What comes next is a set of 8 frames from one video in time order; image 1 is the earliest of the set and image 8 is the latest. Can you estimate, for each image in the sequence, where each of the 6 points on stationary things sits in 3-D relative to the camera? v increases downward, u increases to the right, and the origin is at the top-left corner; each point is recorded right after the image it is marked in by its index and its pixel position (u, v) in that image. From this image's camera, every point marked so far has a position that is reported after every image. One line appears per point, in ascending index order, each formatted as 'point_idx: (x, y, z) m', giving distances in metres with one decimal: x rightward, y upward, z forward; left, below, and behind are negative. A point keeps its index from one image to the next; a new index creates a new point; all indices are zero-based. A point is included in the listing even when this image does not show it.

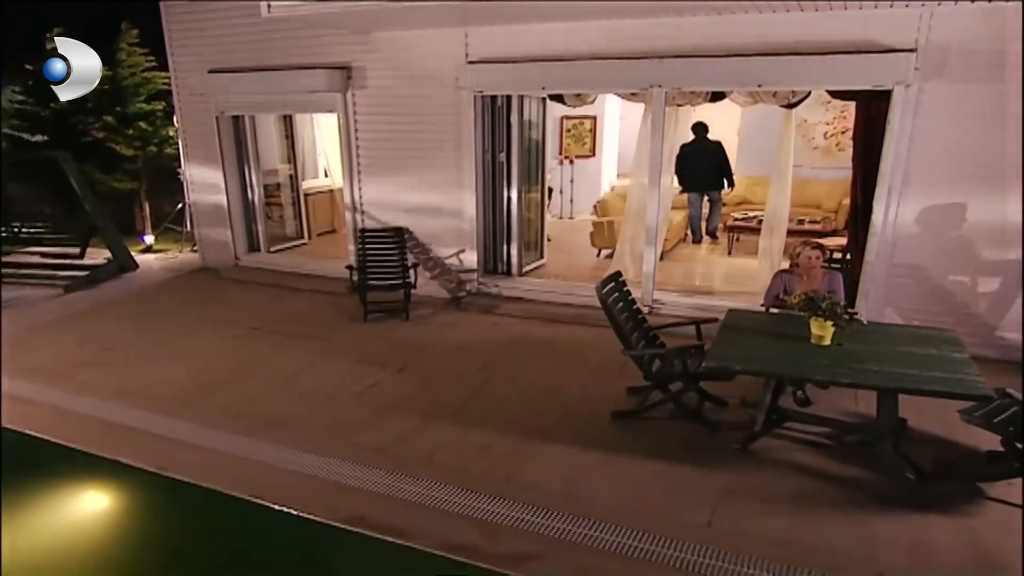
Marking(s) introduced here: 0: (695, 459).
0: (+0.9, -0.8, +4.2) m
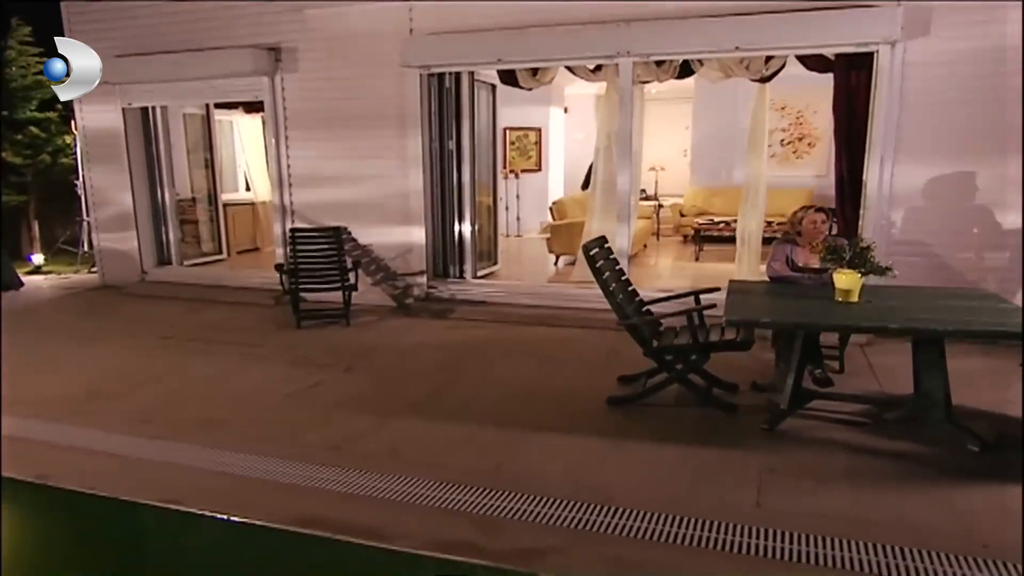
0: (+0.8, -0.6, +3.5) m
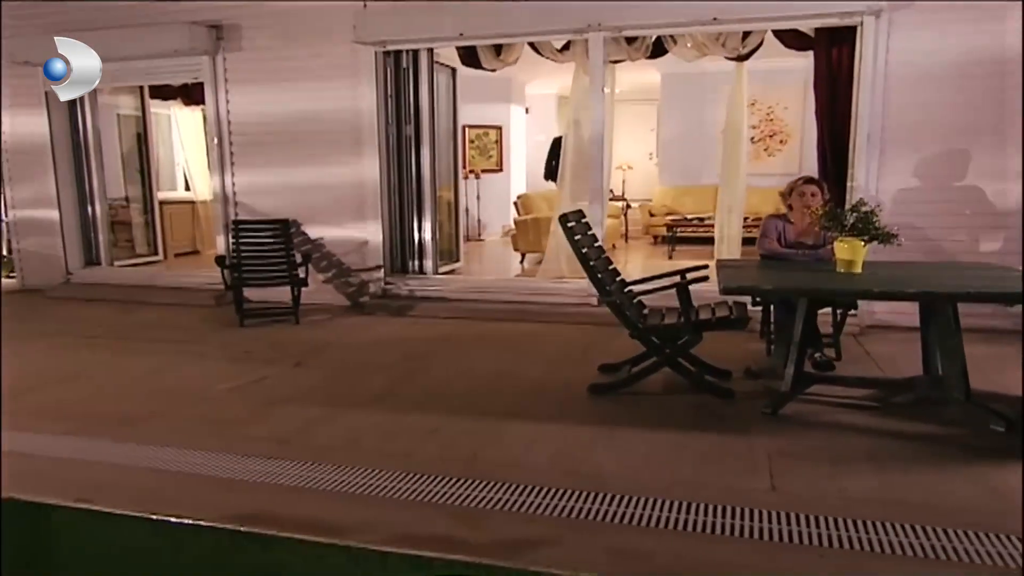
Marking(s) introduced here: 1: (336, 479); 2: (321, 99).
0: (+0.7, -0.4, +3.1) m
1: (-0.5, -0.5, +2.5) m
2: (-1.2, +1.2, +5.4) m
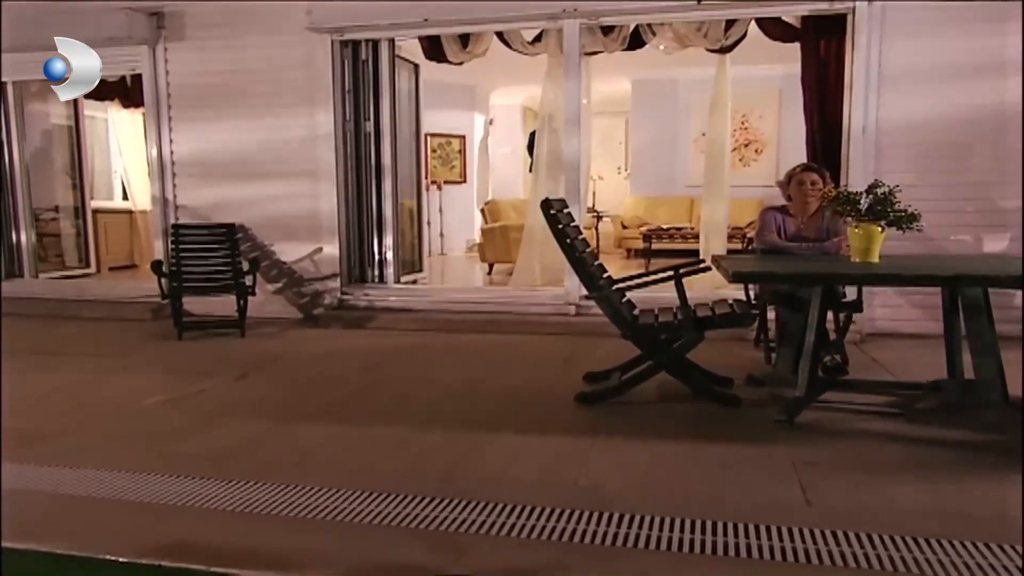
0: (+0.6, -0.4, +2.7) m
1: (-0.5, -0.5, +2.0) m
2: (-1.3, +1.1, +5.0) m
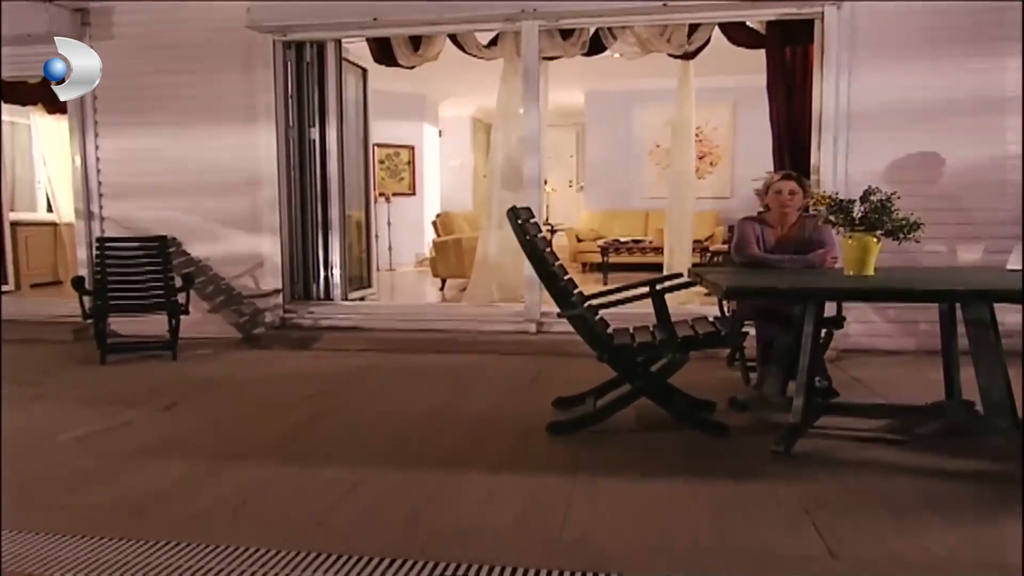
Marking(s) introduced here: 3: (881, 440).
0: (+0.6, -0.5, +2.4) m
1: (-0.6, -0.5, +1.7) m
2: (-1.6, +1.0, +4.6) m
3: (+1.1, -0.4, +2.6) m
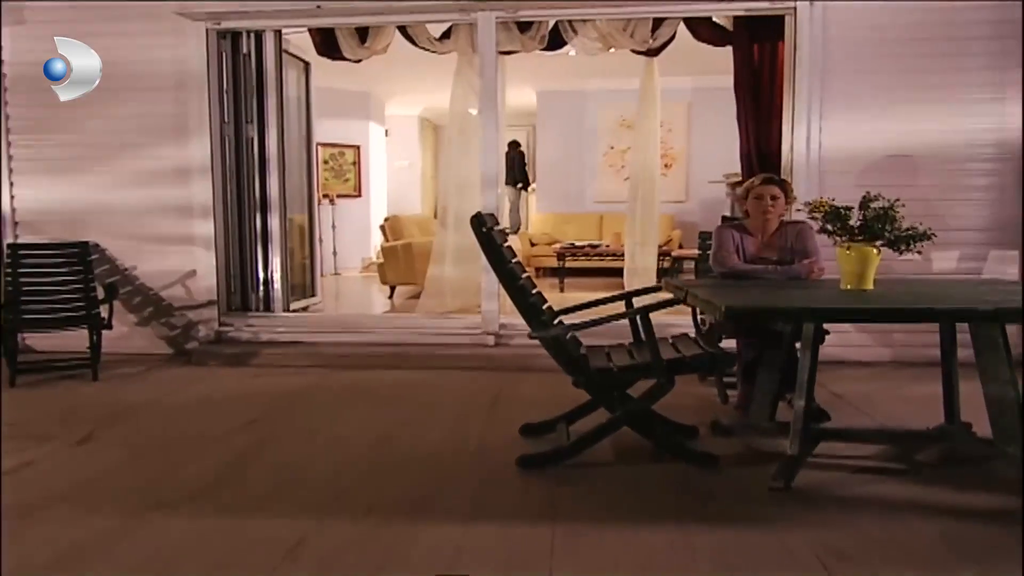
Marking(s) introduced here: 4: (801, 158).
0: (+0.5, -0.5, +2.2) m
1: (-0.6, -0.6, +1.4) m
2: (-1.8, +0.9, +4.2) m
3: (+1.0, -0.5, +2.3) m
4: (+1.4, +0.6, +4.1) m
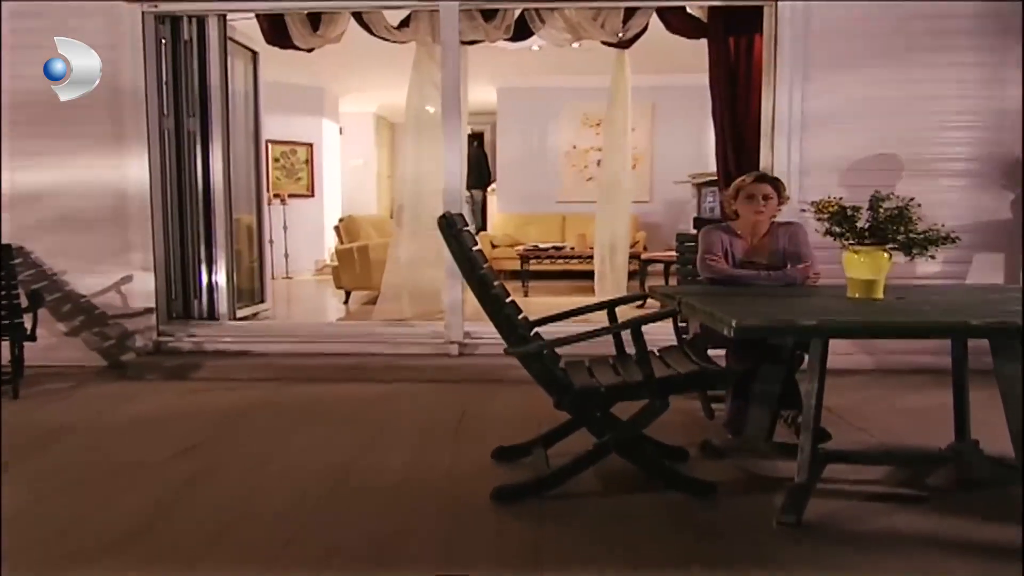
0: (+0.4, -0.5, +1.9) m
1: (-0.6, -0.6, +1.1) m
2: (-2.0, +0.9, +3.8) m
3: (+0.9, -0.5, +2.1) m
4: (+1.2, +0.6, +3.9) m
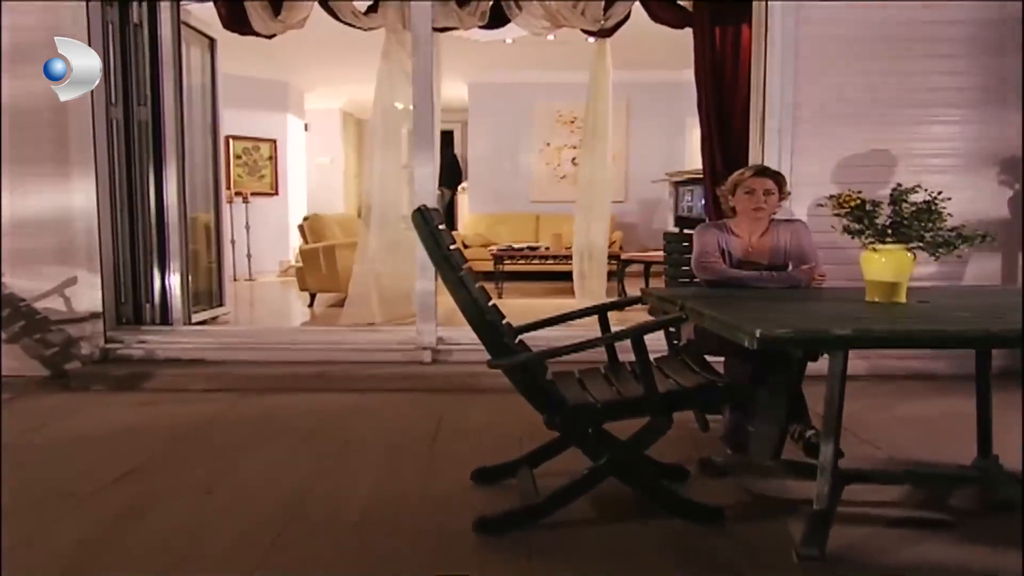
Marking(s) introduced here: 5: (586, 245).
0: (+0.4, -0.5, +1.7) m
1: (-0.6, -0.6, +0.8) m
2: (-2.1, +0.9, +3.5) m
3: (+0.9, -0.5, +1.9) m
4: (+1.1, +0.6, +3.7) m
5: (+0.4, +0.2, +4.8) m
